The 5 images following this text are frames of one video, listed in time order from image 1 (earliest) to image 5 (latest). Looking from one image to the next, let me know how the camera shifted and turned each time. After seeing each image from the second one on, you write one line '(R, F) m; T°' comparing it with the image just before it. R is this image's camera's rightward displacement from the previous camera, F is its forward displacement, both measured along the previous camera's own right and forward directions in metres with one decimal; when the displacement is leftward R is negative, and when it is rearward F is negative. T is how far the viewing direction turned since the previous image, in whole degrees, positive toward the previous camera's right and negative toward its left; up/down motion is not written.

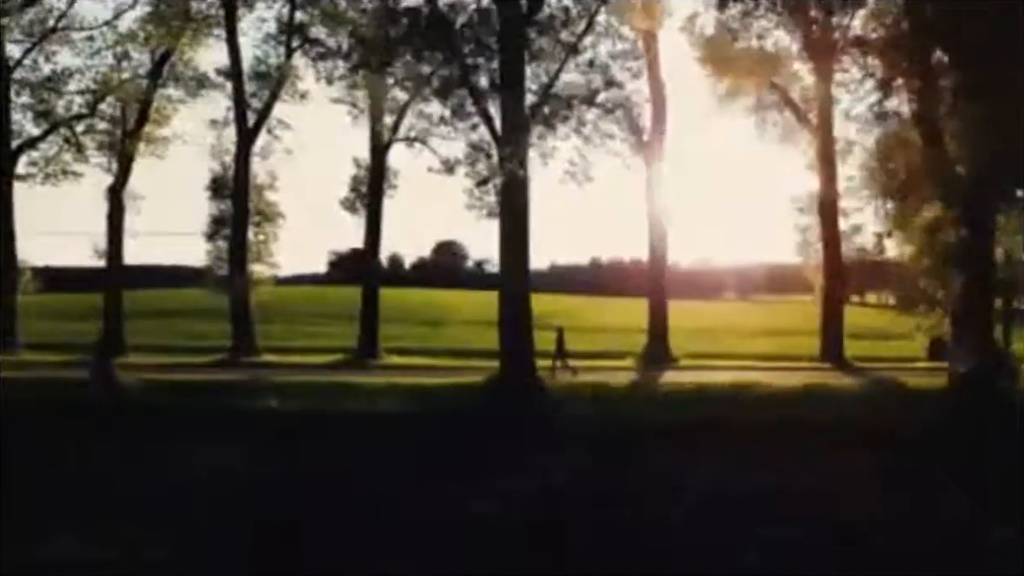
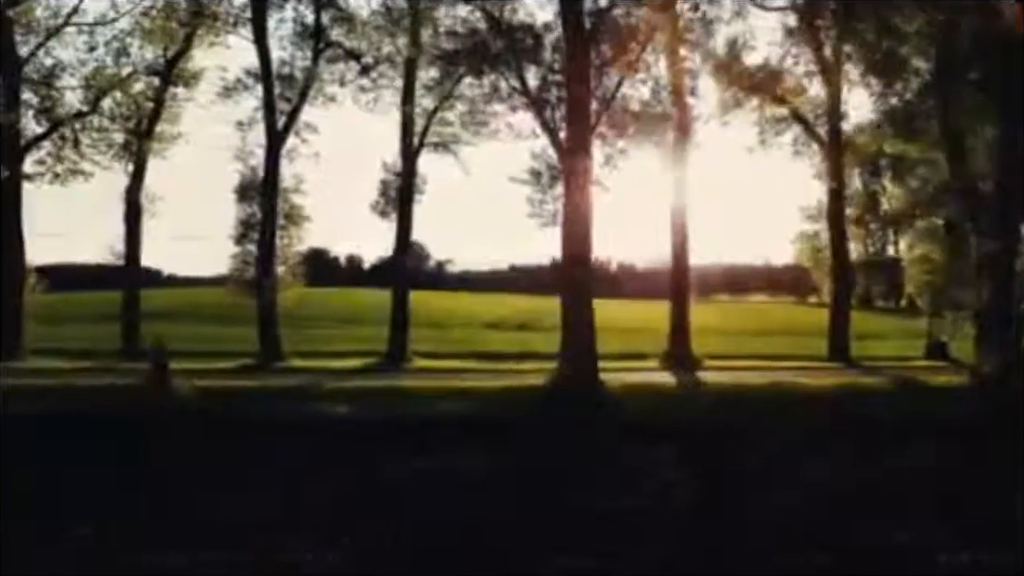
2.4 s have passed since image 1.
(-0.4, 0.0) m; -1°
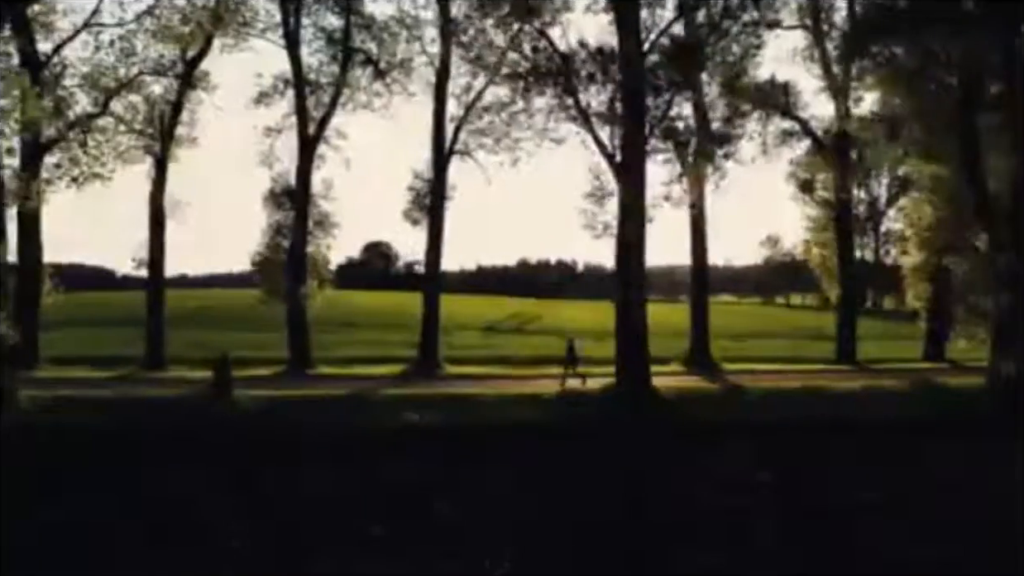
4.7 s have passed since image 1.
(-0.4, +0.1) m; -1°
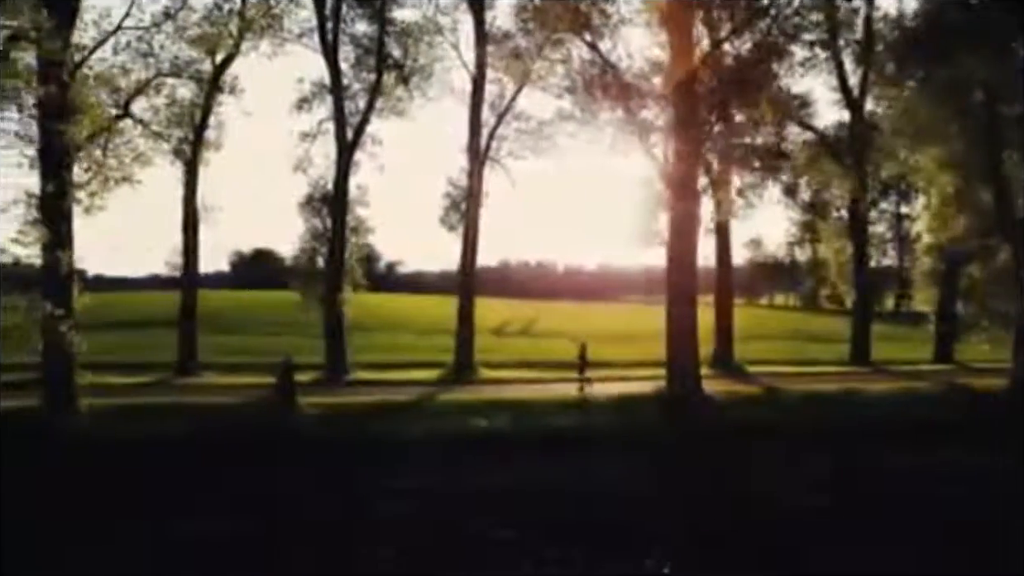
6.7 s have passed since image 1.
(-0.1, -1.4) m; -1°
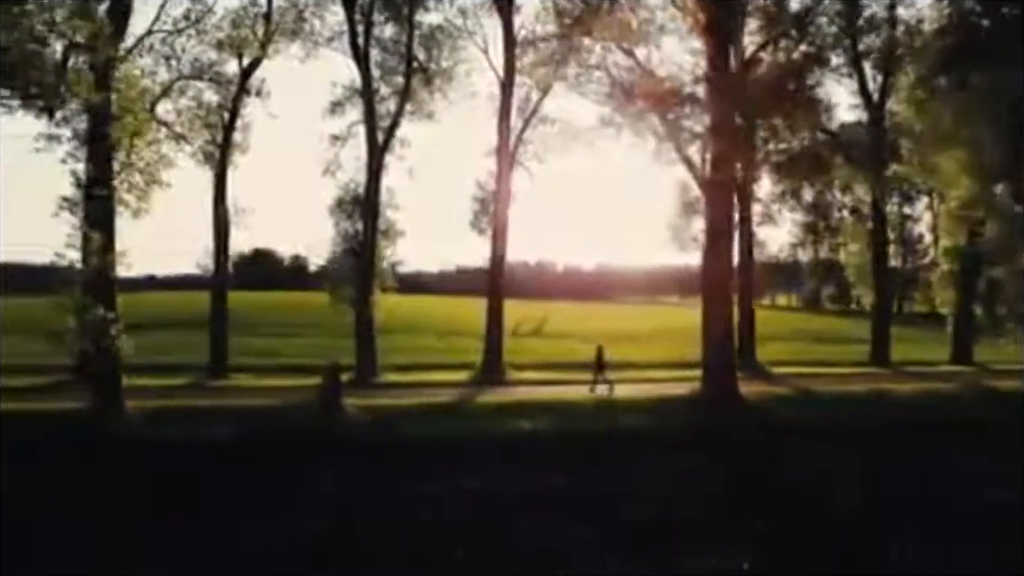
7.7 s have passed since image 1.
(0.0, -1.0) m; -1°
